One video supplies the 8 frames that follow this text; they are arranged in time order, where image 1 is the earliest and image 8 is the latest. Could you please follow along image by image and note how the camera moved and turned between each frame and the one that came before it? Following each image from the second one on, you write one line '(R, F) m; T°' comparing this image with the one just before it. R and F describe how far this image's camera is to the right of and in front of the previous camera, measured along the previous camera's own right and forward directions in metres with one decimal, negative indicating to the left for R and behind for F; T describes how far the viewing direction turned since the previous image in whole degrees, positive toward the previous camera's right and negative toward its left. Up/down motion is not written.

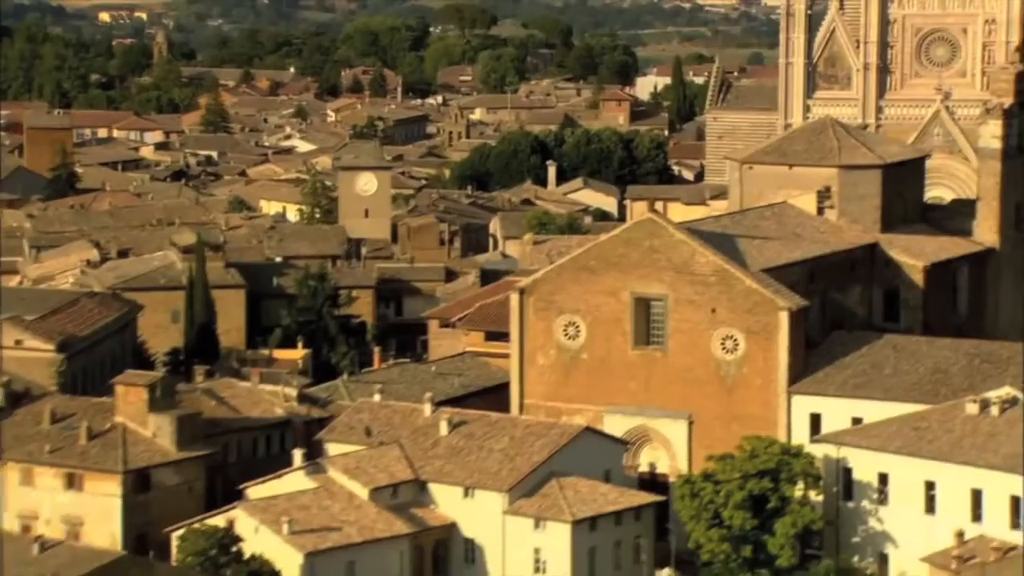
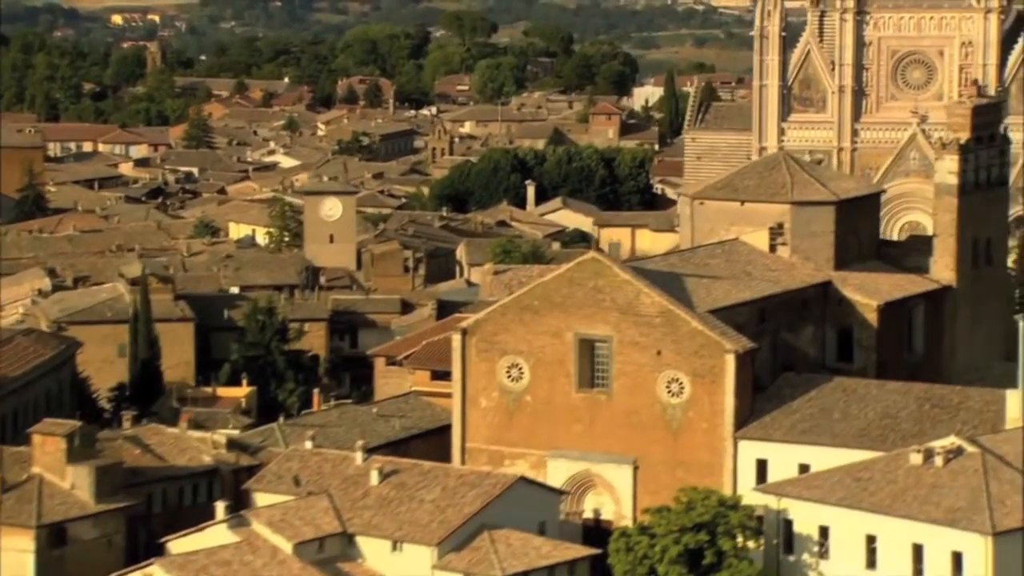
(+0.4, +0.8) m; 0°
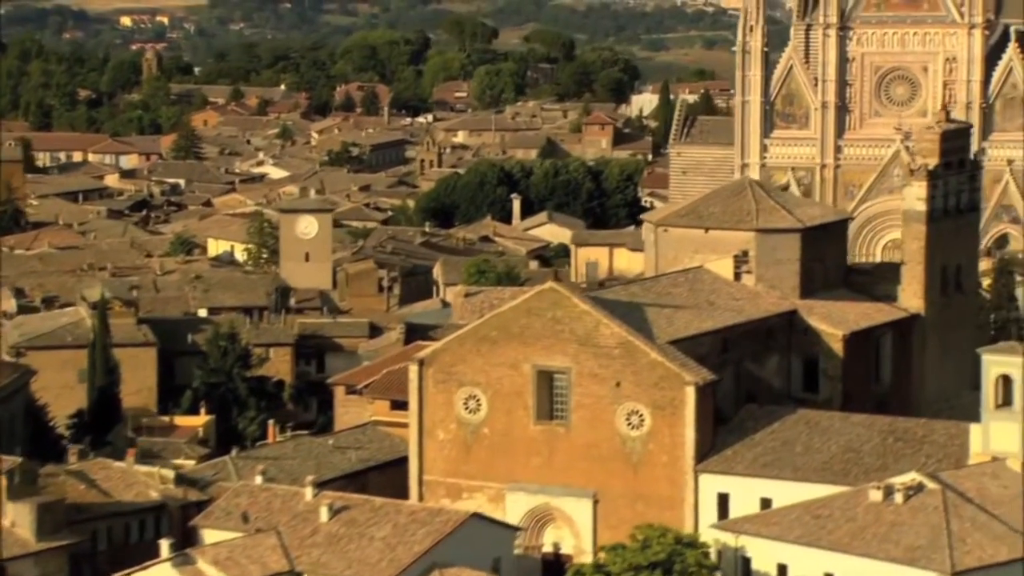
(+0.3, +0.6) m; 0°
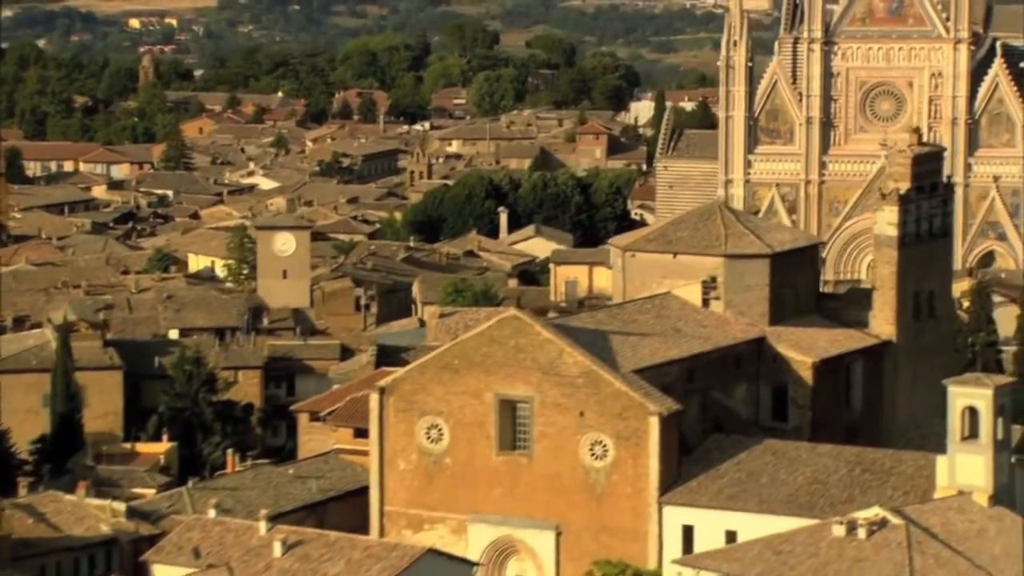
(+0.3, +0.5) m; 0°
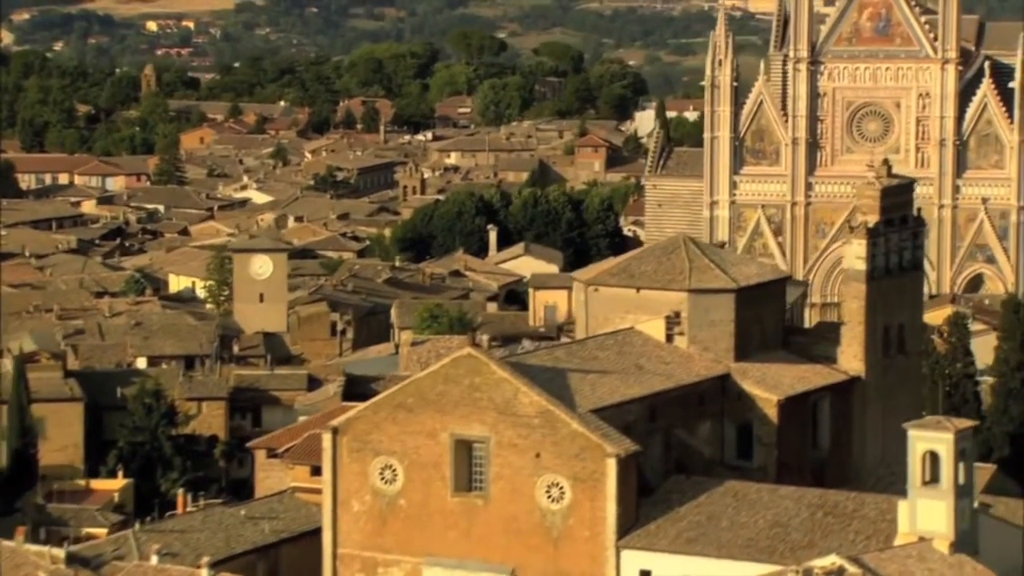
(+0.4, +0.7) m; 0°
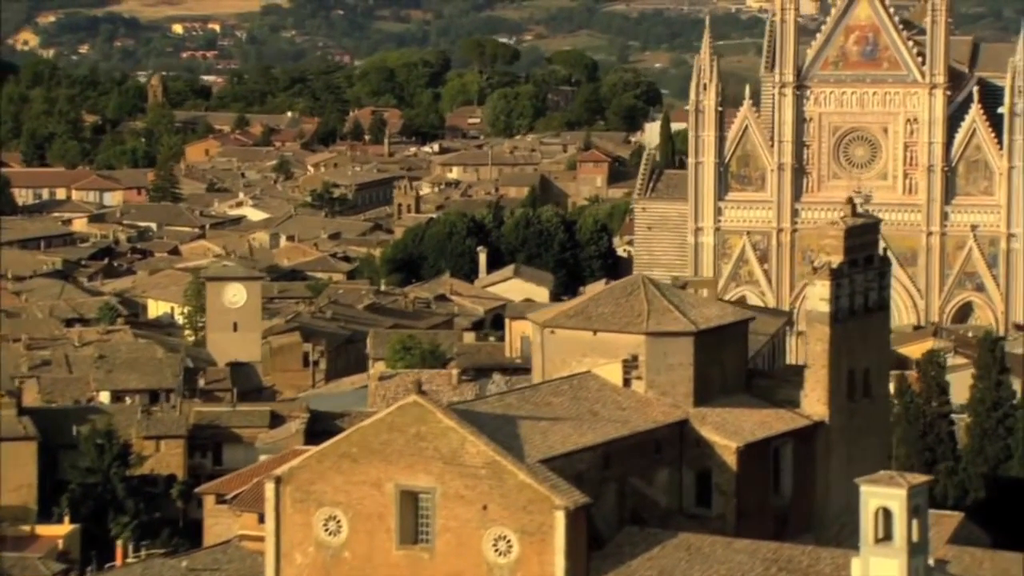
(+0.4, +0.9) m; 0°
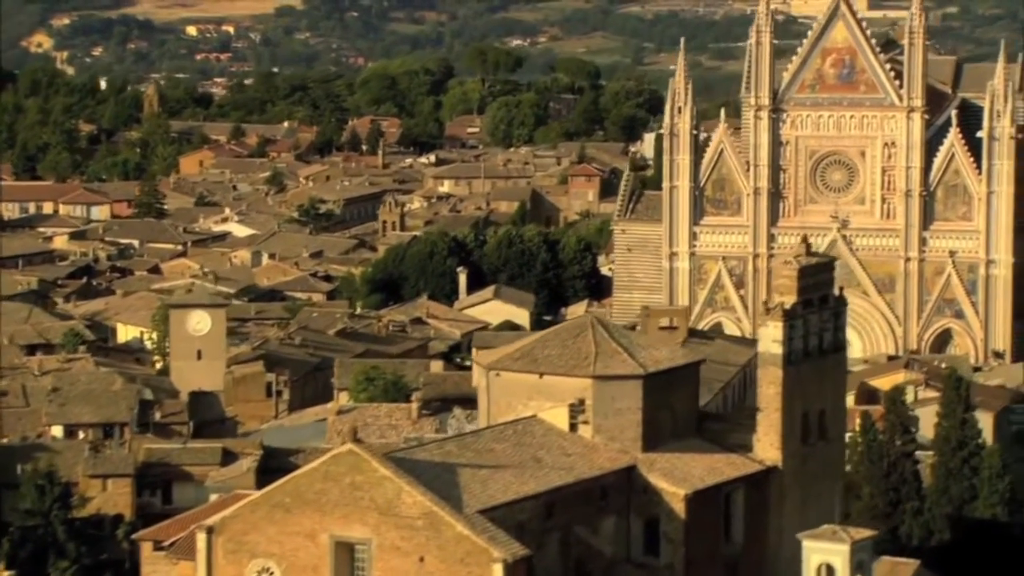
(+0.4, +0.8) m; 0°
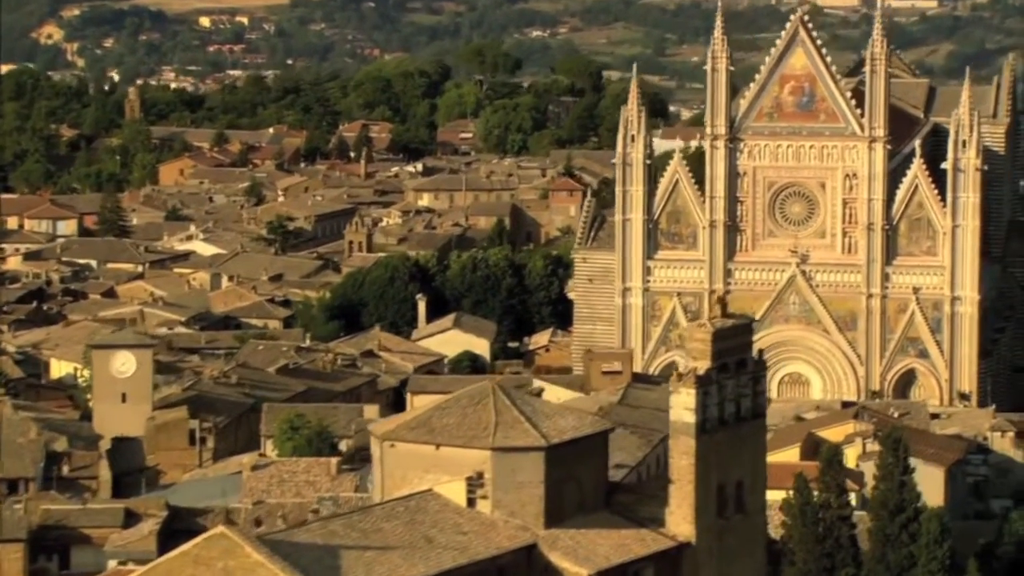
(+0.7, +2.0) m; 0°
